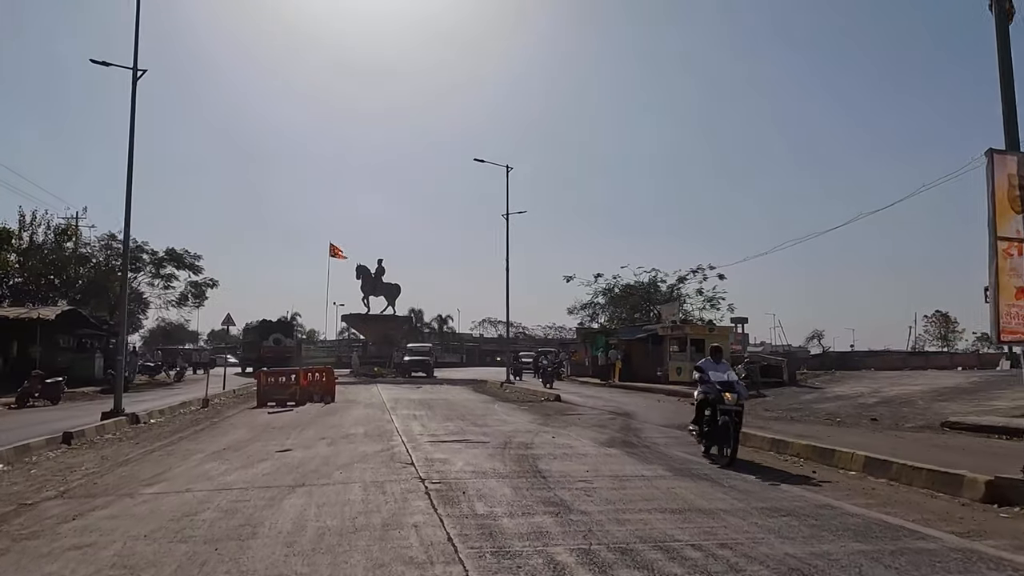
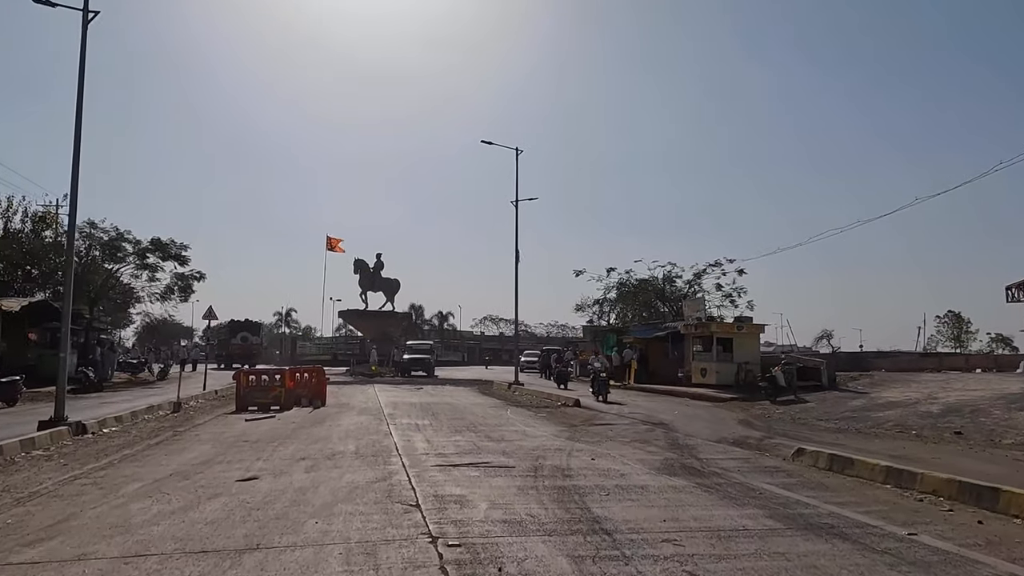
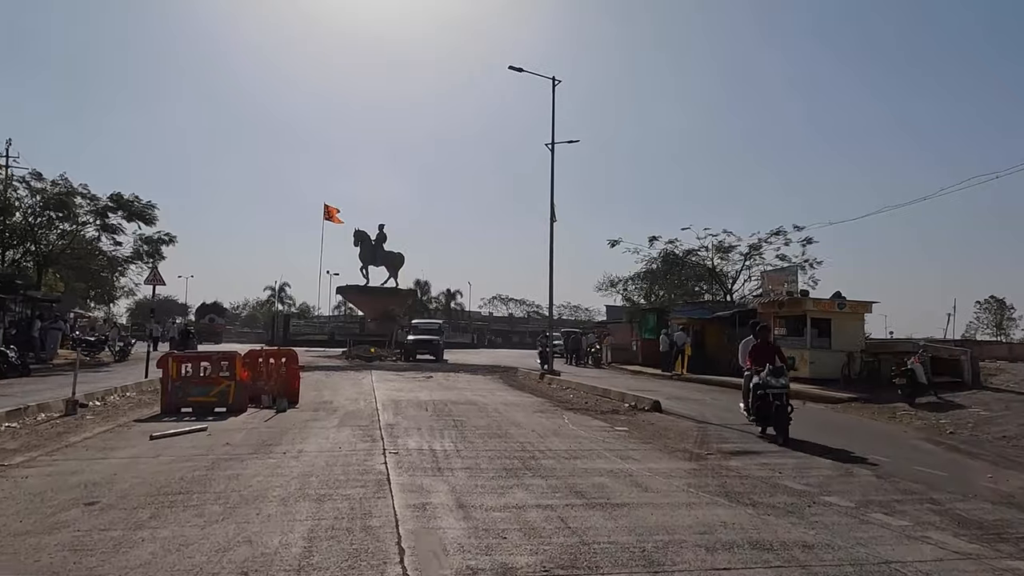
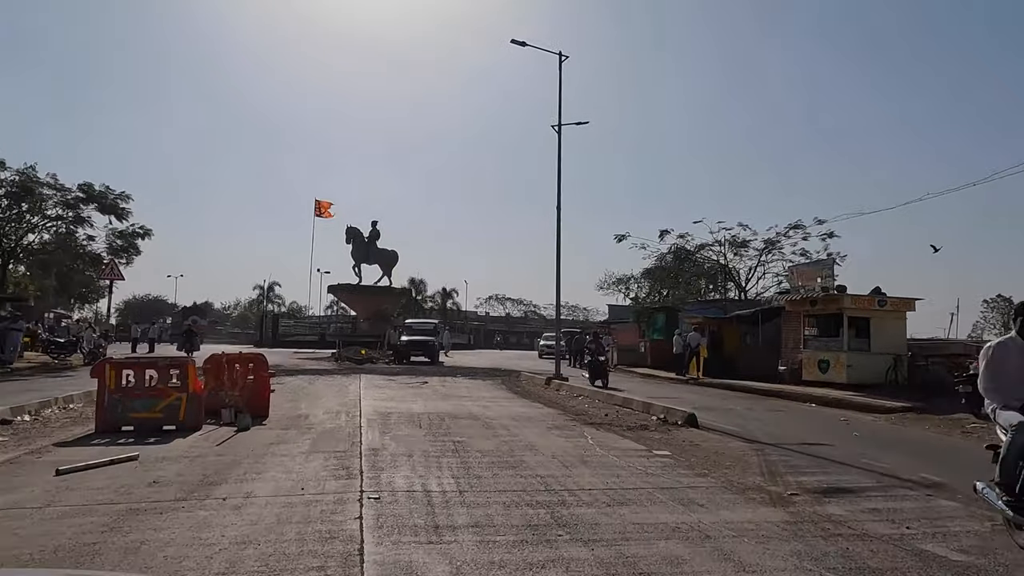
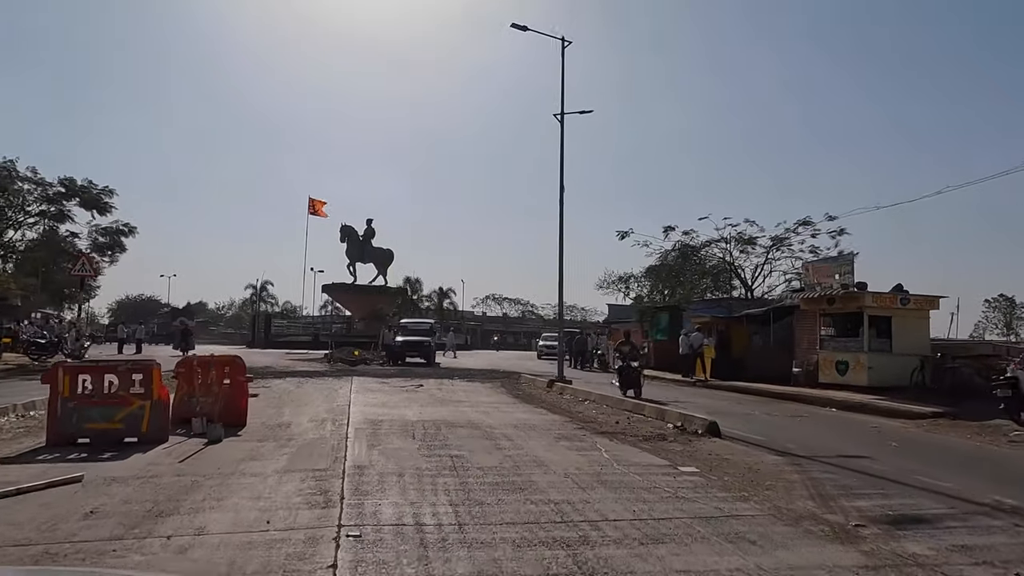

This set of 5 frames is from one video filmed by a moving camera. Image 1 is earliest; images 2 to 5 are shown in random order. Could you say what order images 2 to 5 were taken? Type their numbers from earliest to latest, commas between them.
2, 3, 4, 5
